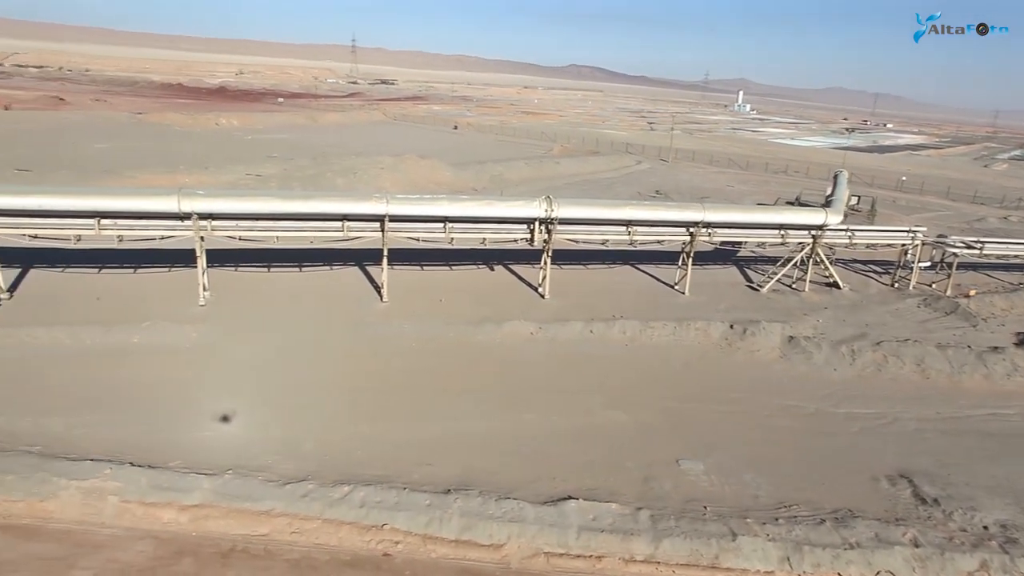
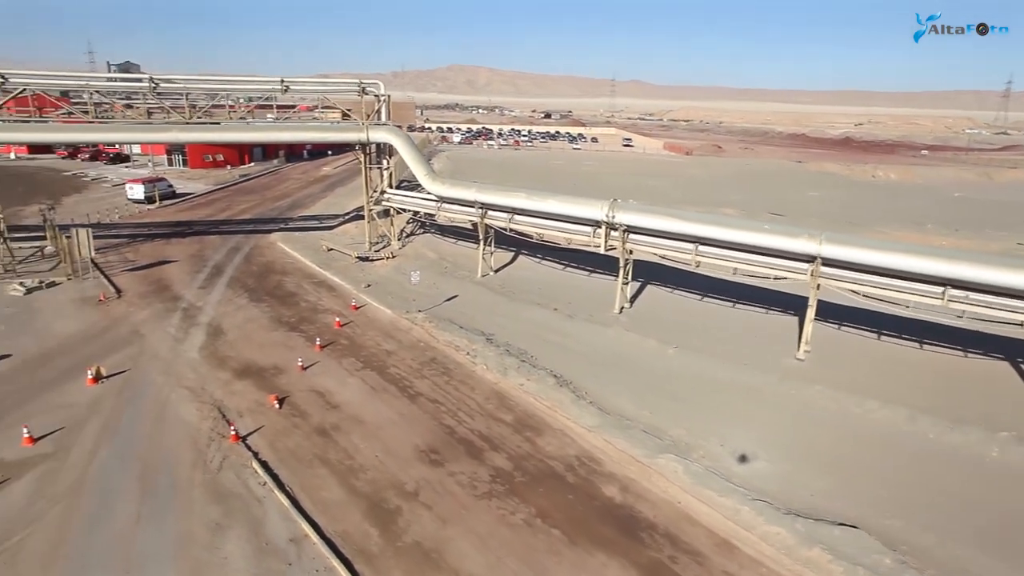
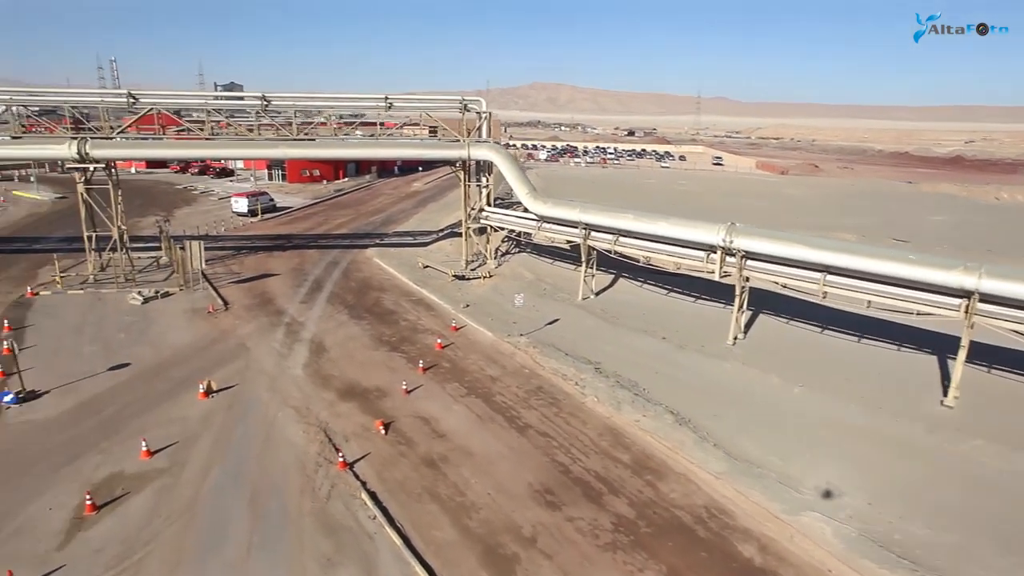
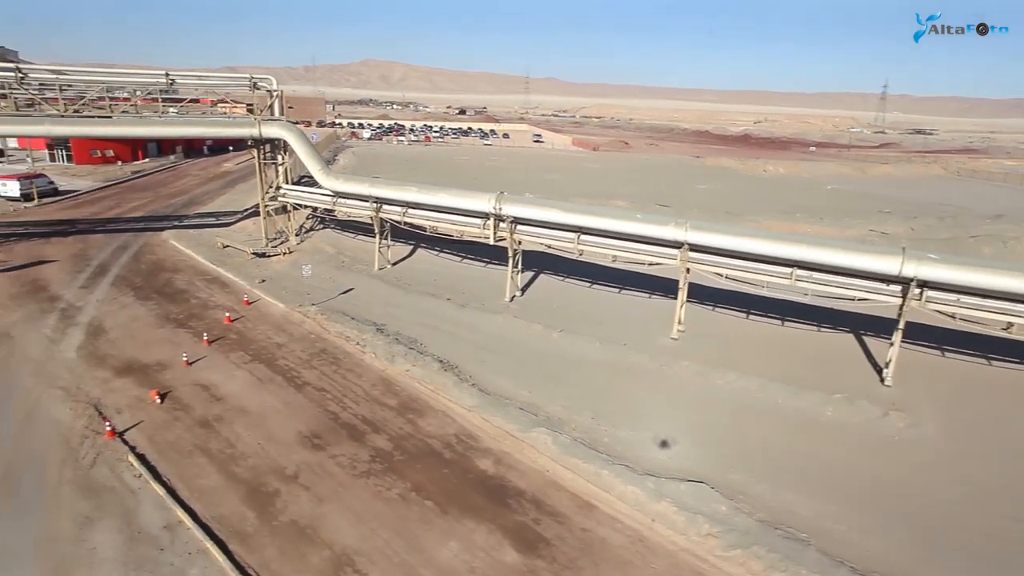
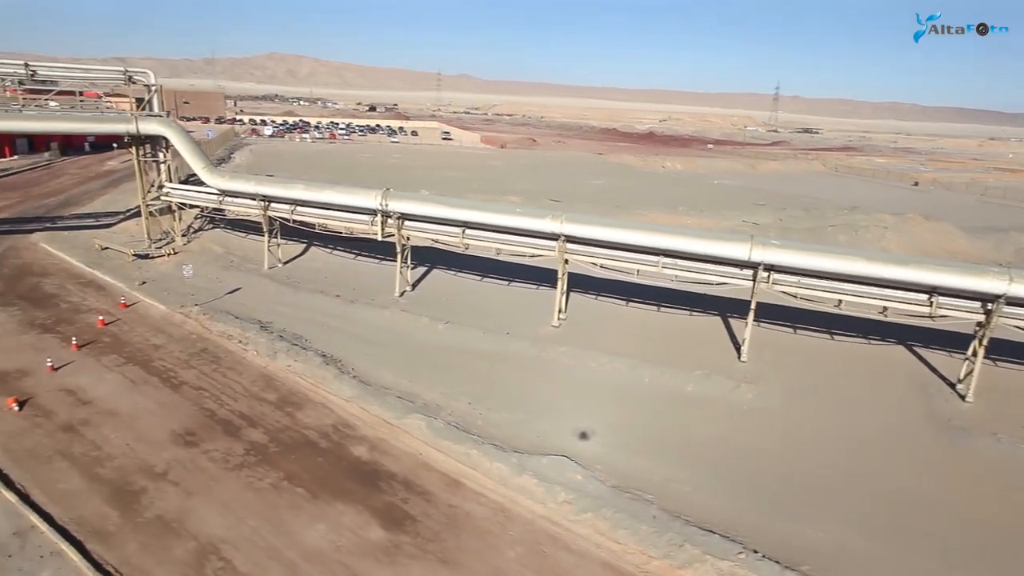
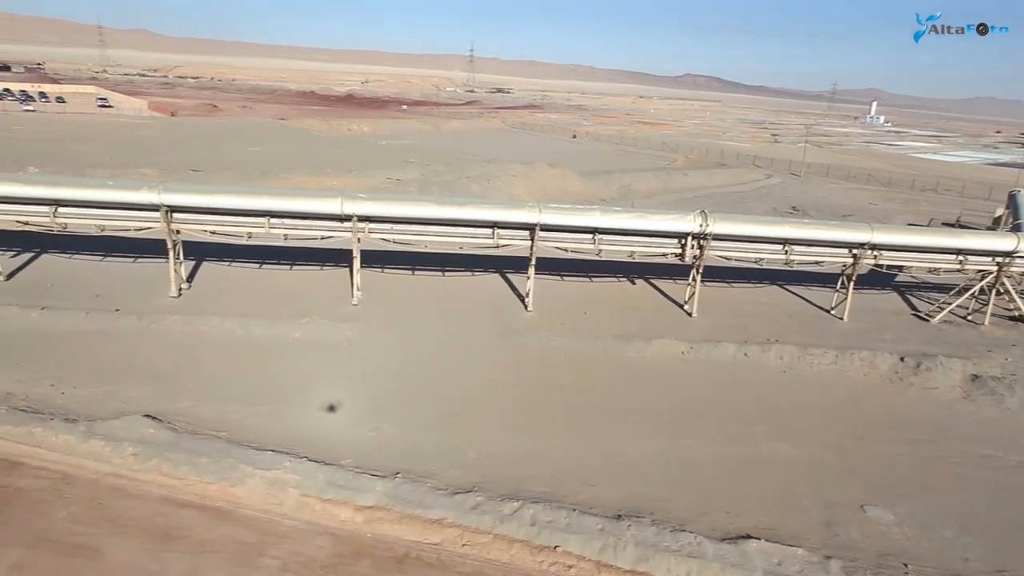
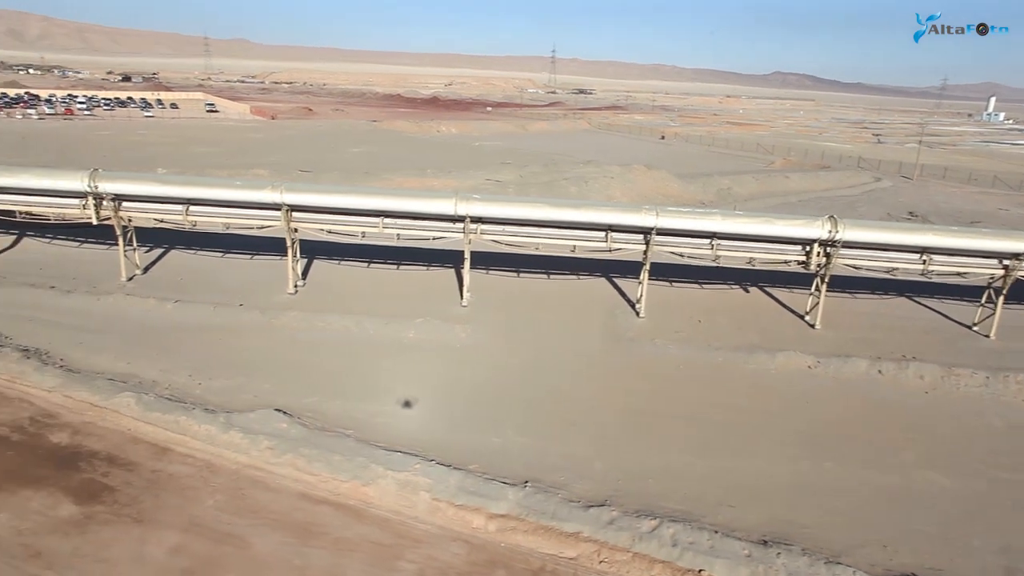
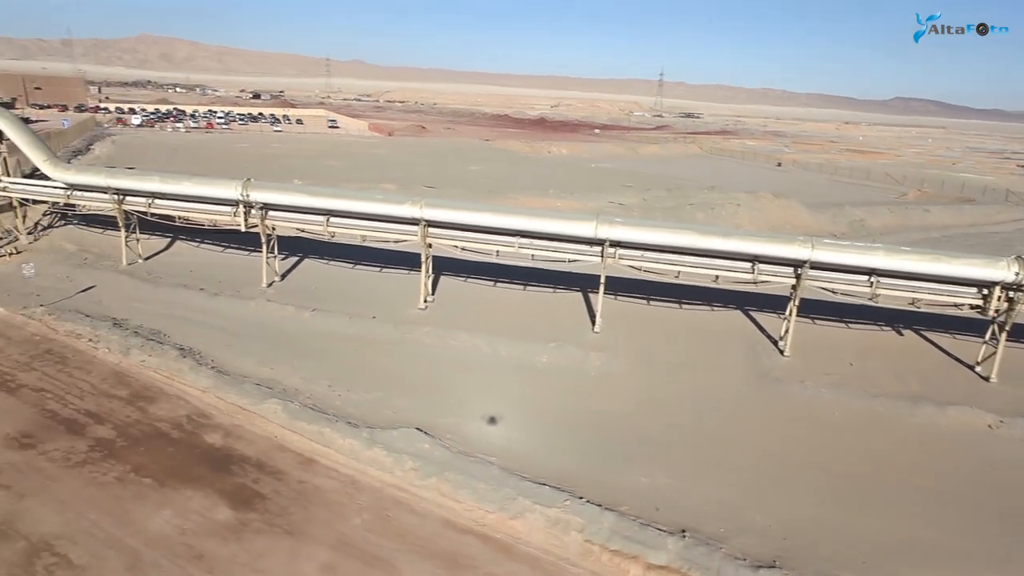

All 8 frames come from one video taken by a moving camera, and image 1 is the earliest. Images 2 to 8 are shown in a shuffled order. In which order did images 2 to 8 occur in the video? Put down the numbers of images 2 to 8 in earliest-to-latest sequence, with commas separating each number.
6, 7, 8, 5, 4, 2, 3
